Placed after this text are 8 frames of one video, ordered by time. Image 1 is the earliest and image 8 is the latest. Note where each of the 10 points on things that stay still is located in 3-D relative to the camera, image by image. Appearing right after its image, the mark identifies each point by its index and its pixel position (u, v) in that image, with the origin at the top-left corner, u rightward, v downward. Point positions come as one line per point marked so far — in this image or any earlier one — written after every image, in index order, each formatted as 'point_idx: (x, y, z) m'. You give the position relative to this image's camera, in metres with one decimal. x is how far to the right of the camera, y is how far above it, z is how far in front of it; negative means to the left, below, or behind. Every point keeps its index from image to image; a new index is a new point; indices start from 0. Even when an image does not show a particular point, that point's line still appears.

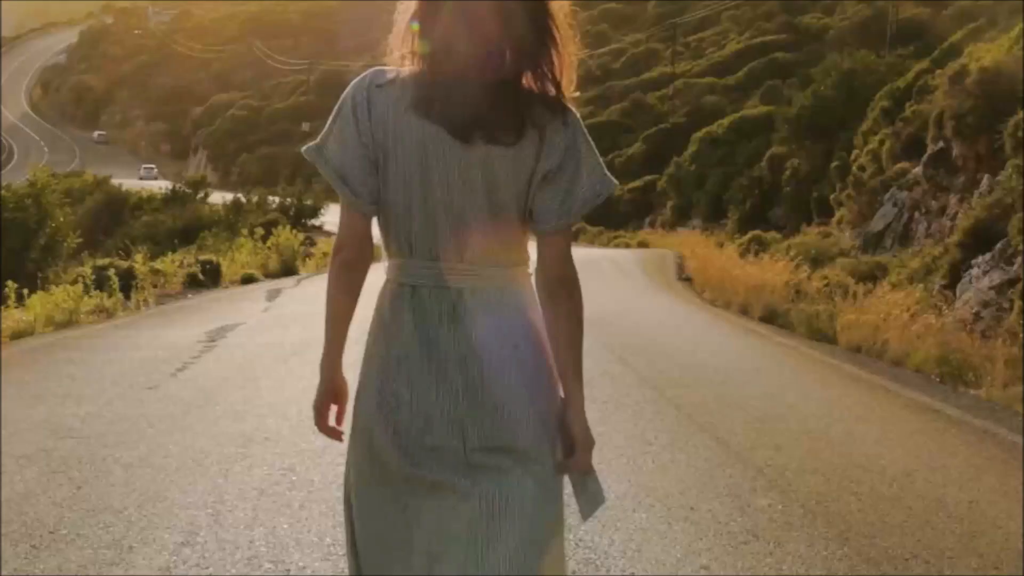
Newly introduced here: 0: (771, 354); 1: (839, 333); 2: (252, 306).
0: (+1.5, -0.4, +13.2) m
1: (+2.0, -0.3, +13.5) m
2: (-1.7, -0.1, +14.2) m
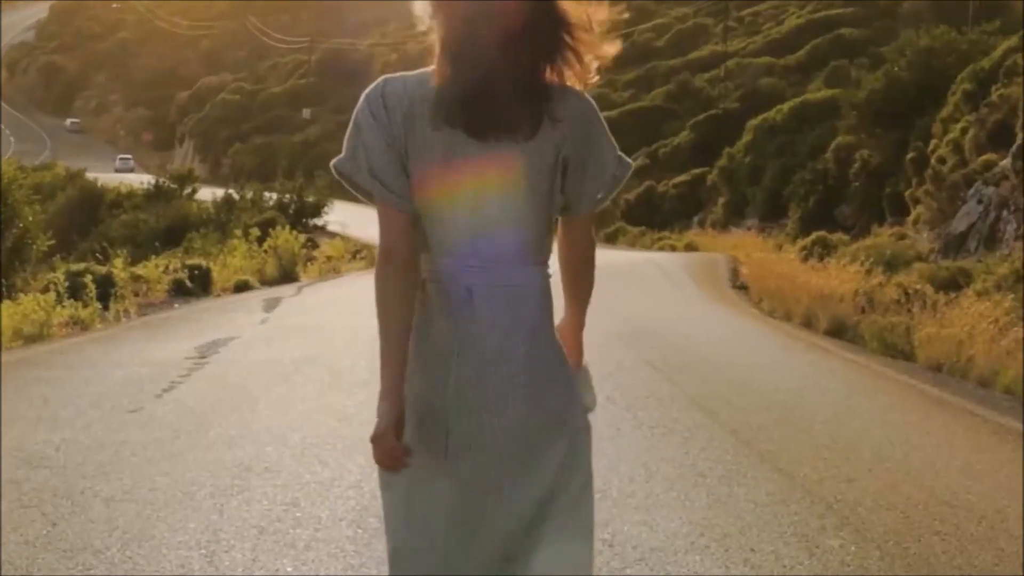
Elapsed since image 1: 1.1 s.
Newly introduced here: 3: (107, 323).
0: (+1.7, -0.4, +11.6) m
1: (+2.2, -0.3, +11.9) m
2: (-1.6, -0.2, +12.7) m
3: (-2.3, -0.2, +12.6) m
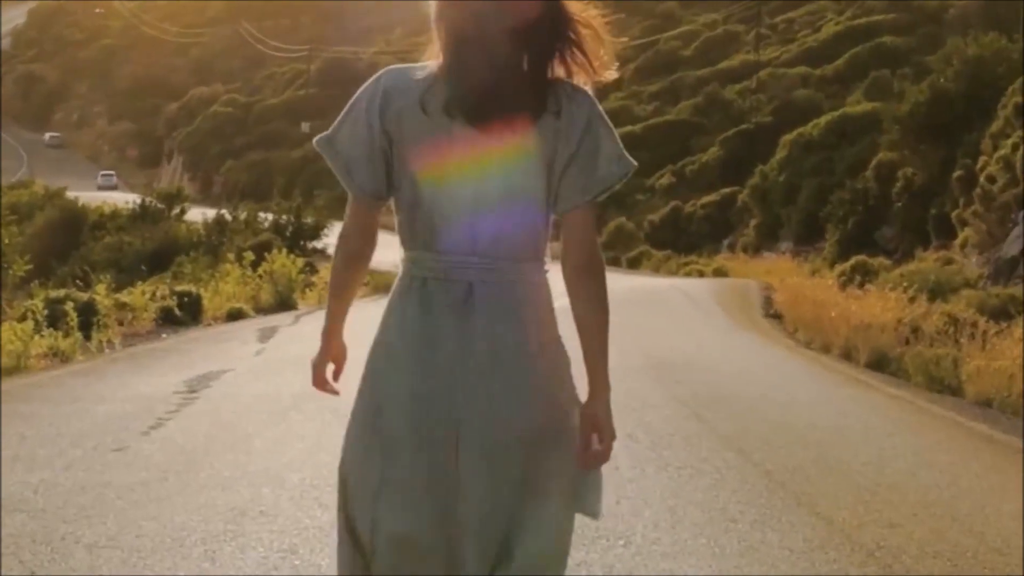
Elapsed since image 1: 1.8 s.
0: (+1.8, -0.6, +10.8) m
1: (+2.2, -0.5, +11.0) m
2: (-1.5, -0.3, +11.9) m
3: (-2.2, -0.3, +11.8) m
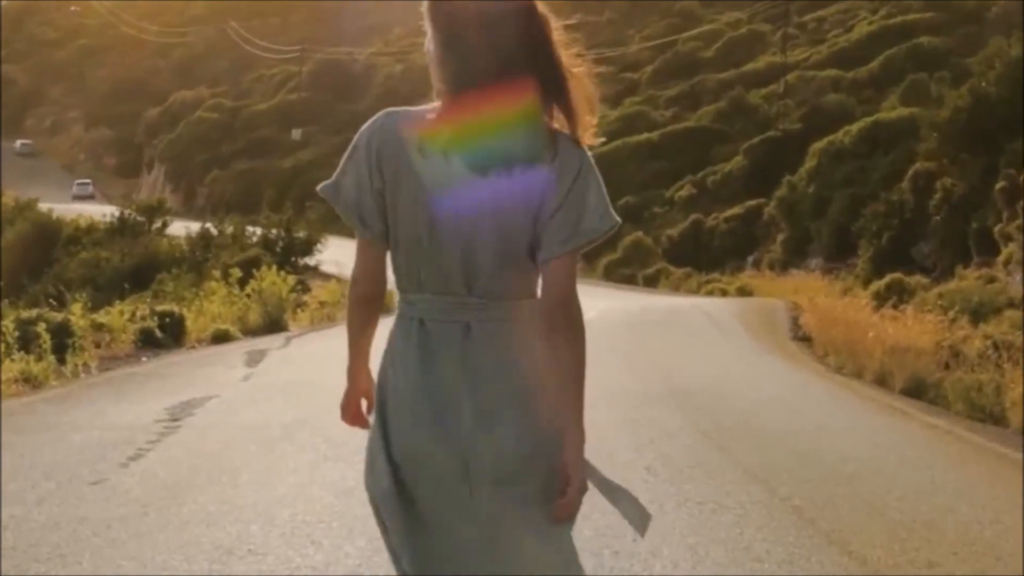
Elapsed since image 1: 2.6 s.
0: (+1.8, -0.7, +10.0) m
1: (+2.3, -0.6, +10.2) m
2: (-1.4, -0.4, +11.1) m
3: (-2.2, -0.4, +11.0) m
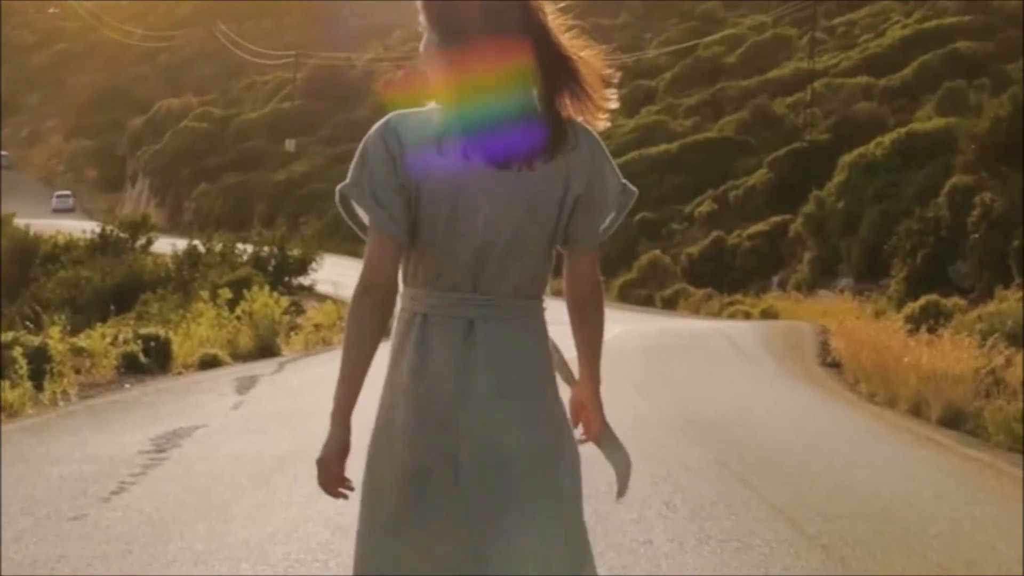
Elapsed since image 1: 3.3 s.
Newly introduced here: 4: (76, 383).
0: (+1.8, -0.8, +9.3) m
1: (+2.3, -0.7, +9.6) m
2: (-1.4, -0.6, +10.5) m
3: (-2.2, -0.6, +10.4) m
4: (-2.2, -0.5, +10.9) m
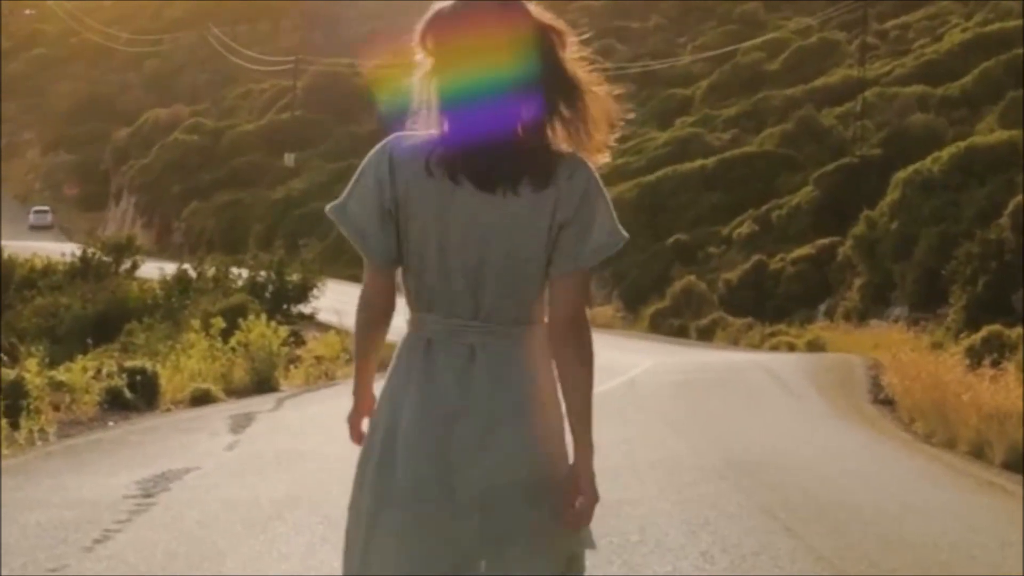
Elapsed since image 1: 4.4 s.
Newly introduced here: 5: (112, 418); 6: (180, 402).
0: (+1.9, -0.9, +8.5) m
1: (+2.4, -0.8, +8.7) m
2: (-1.3, -0.7, +9.7) m
3: (-2.1, -0.7, +9.6) m
4: (-2.1, -0.6, +10.2) m
5: (-2.0, -0.7, +11.3) m
6: (-1.8, -0.6, +12.1) m
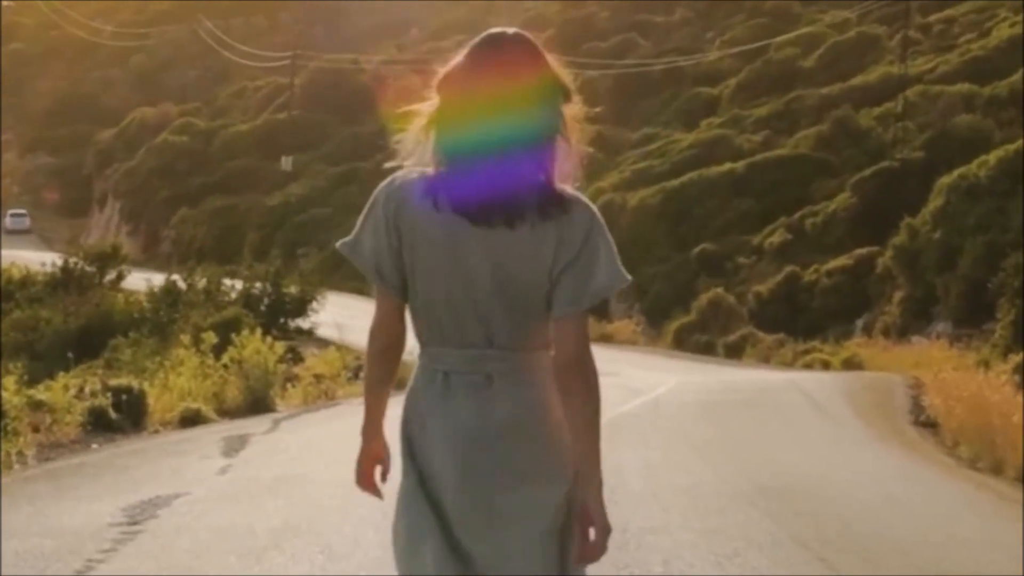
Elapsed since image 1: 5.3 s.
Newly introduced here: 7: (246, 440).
0: (+2.0, -0.9, +7.9) m
1: (+2.4, -0.8, +8.2) m
2: (-1.2, -0.7, +9.1) m
3: (-2.0, -0.7, +9.1) m
4: (-2.0, -0.7, +9.6) m
5: (-2.0, -0.7, +10.7) m
6: (-1.7, -0.7, +11.5) m
7: (-1.2, -0.7, +10.1) m
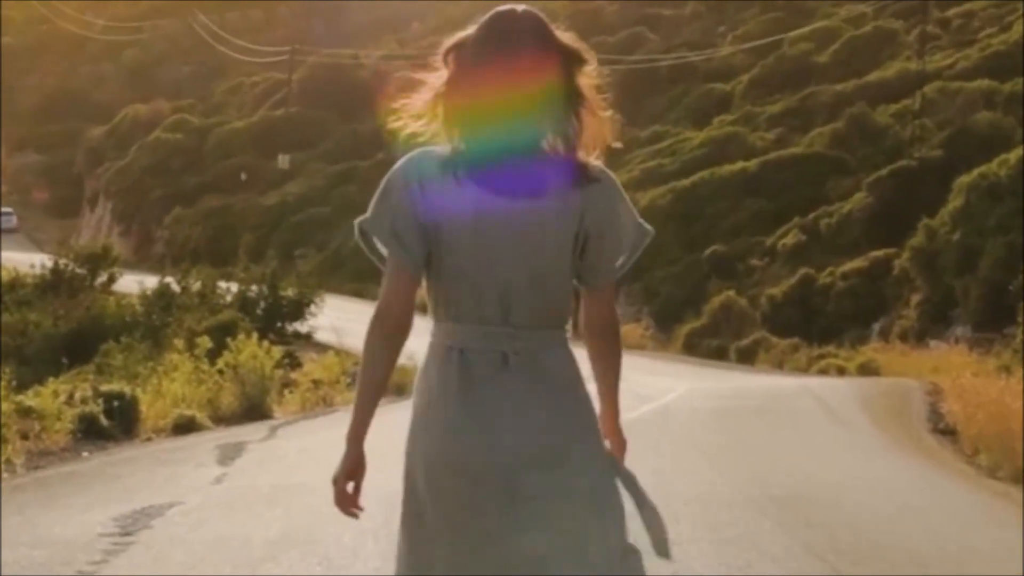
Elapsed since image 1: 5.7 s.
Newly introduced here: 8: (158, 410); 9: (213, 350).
0: (+2.0, -0.9, +7.7) m
1: (+2.5, -0.9, +7.9) m
2: (-1.2, -0.8, +8.9) m
3: (-2.0, -0.7, +8.8) m
4: (-2.0, -0.7, +9.3) m
5: (-2.0, -0.7, +10.4) m
6: (-1.7, -0.7, +11.3) m
7: (-1.1, -0.7, +9.8) m
8: (-1.8, -0.6, +11.6) m
9: (-2.4, -0.5, +18.0) m
